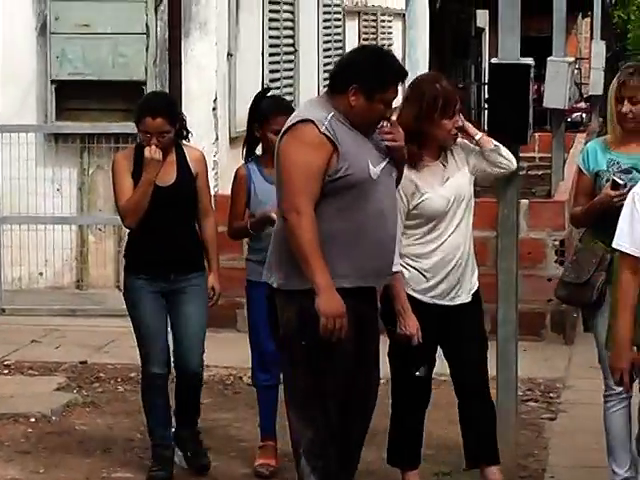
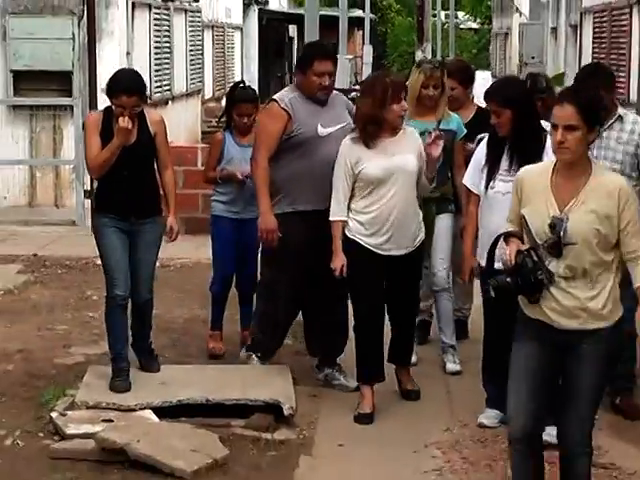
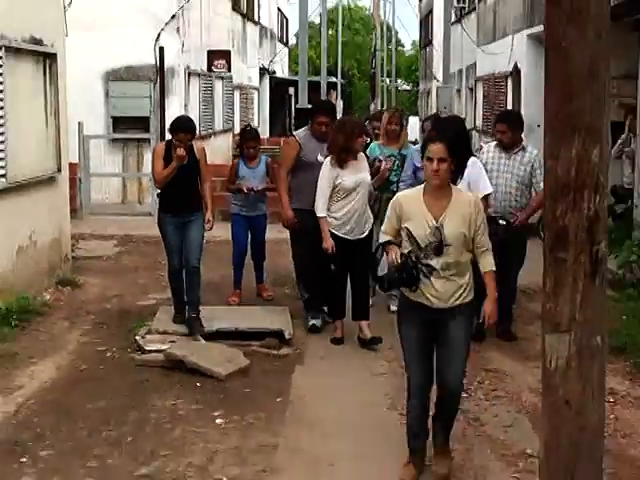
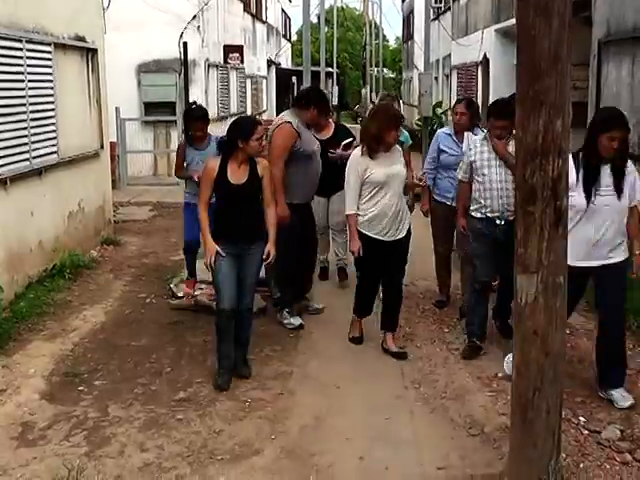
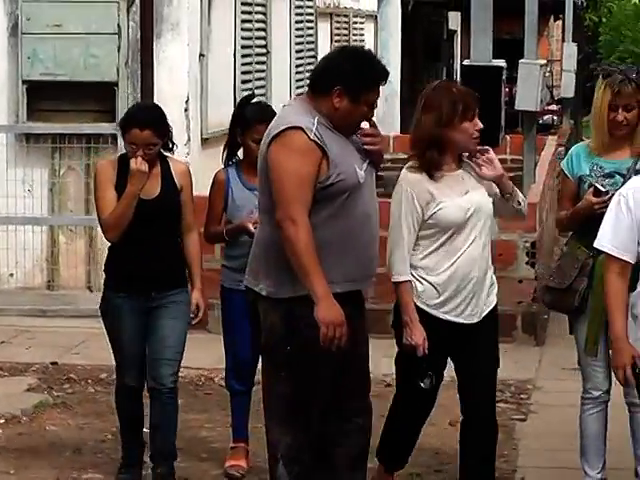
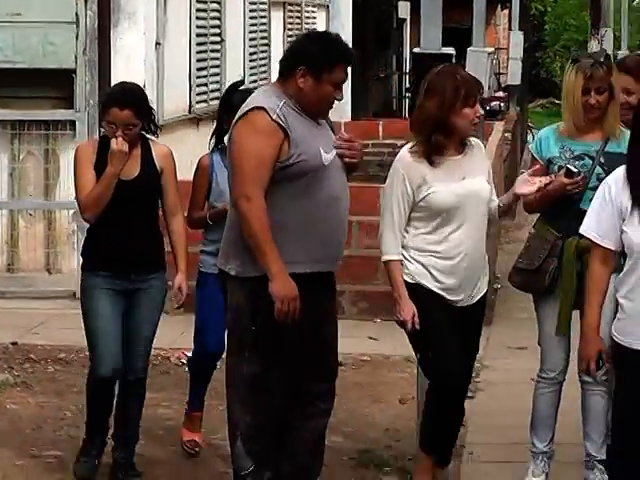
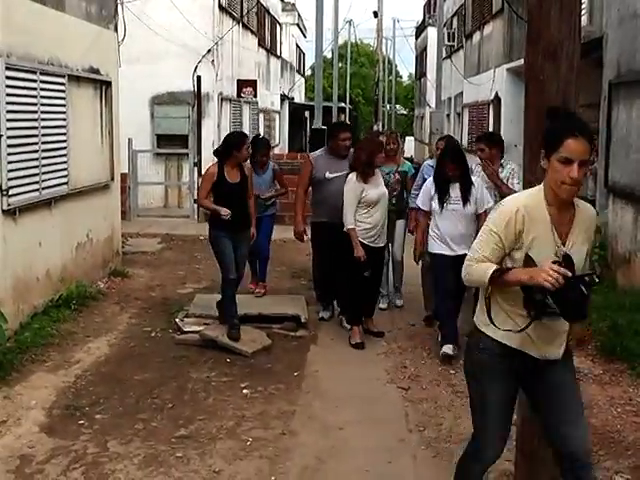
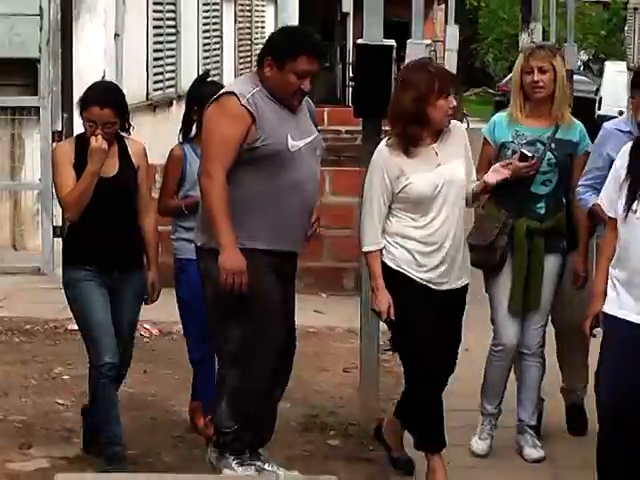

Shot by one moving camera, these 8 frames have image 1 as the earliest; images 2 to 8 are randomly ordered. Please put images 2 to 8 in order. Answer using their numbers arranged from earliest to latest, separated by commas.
5, 6, 8, 2, 3, 7, 4
